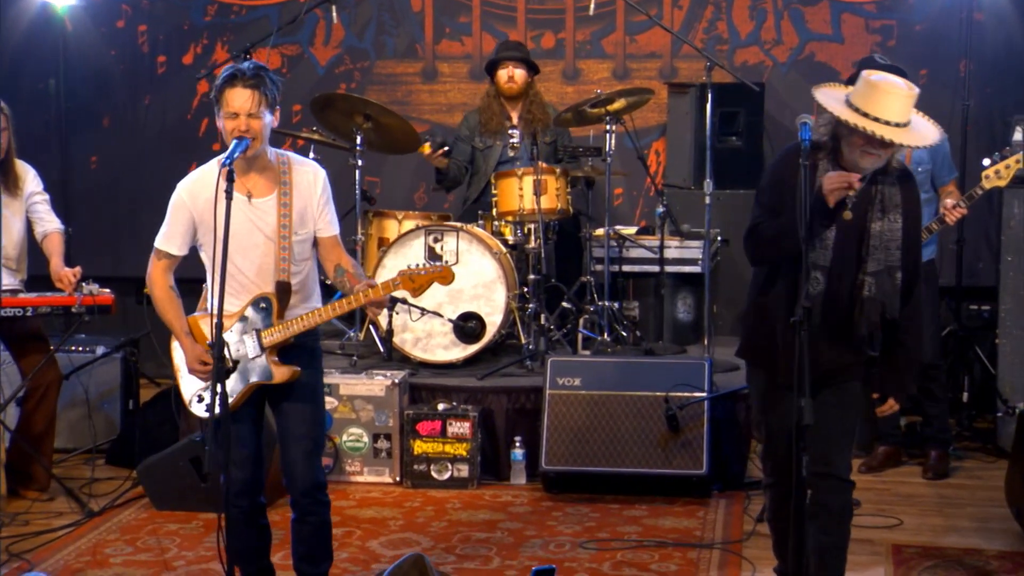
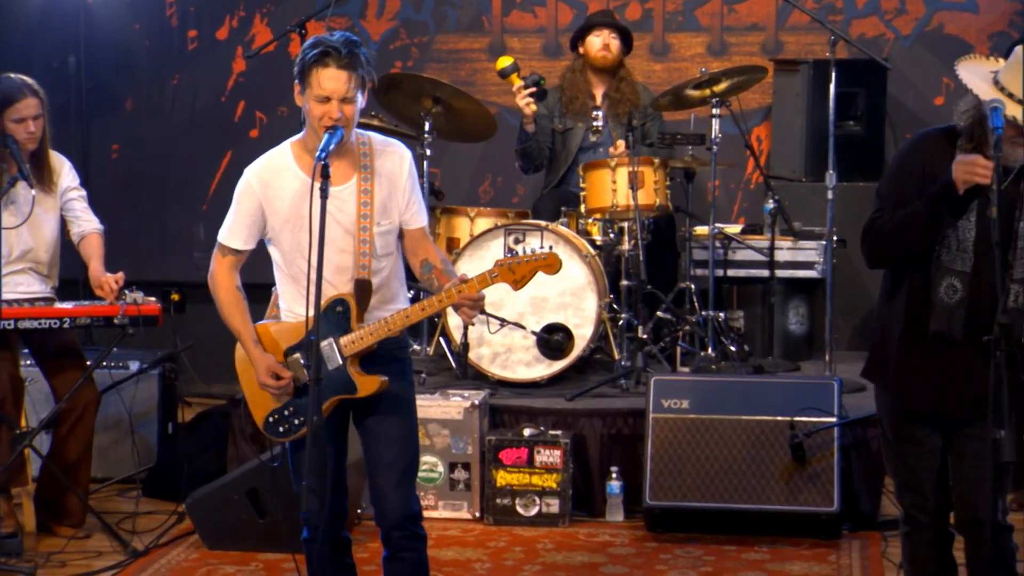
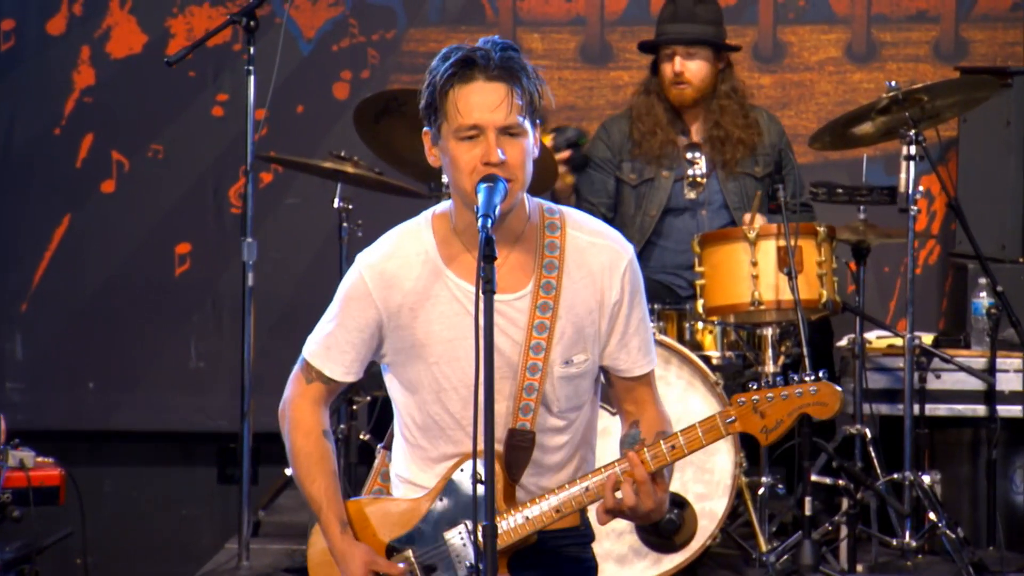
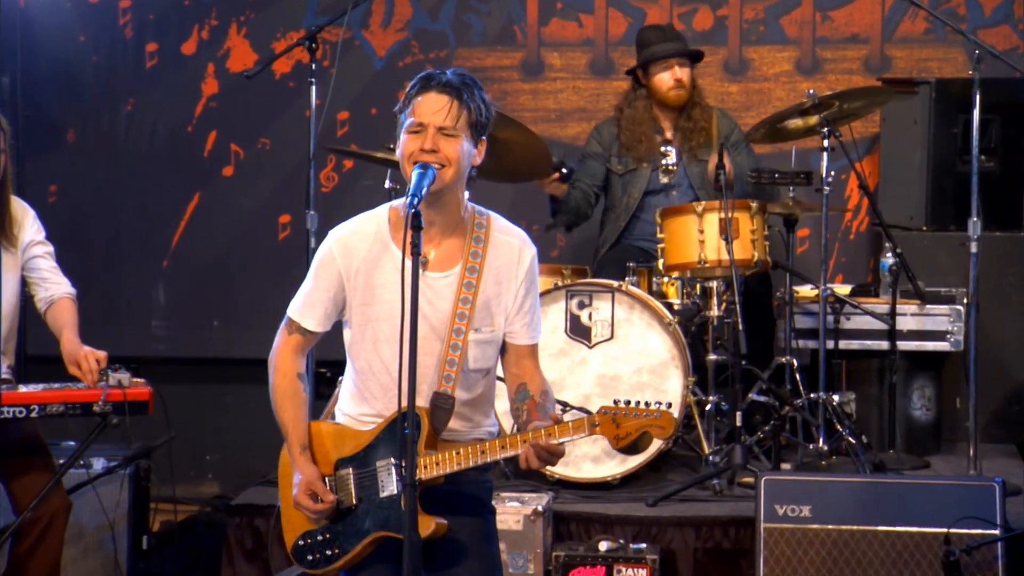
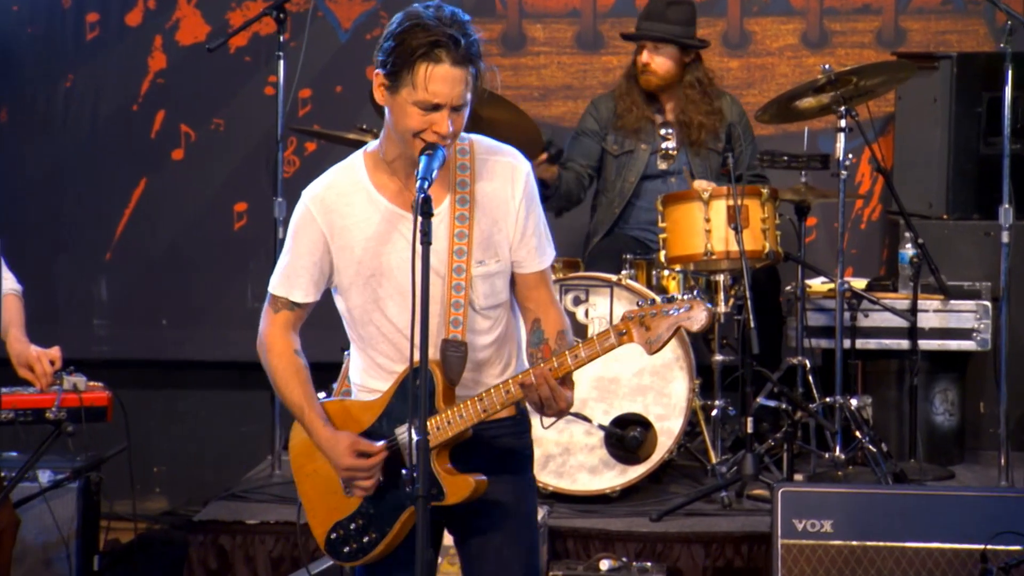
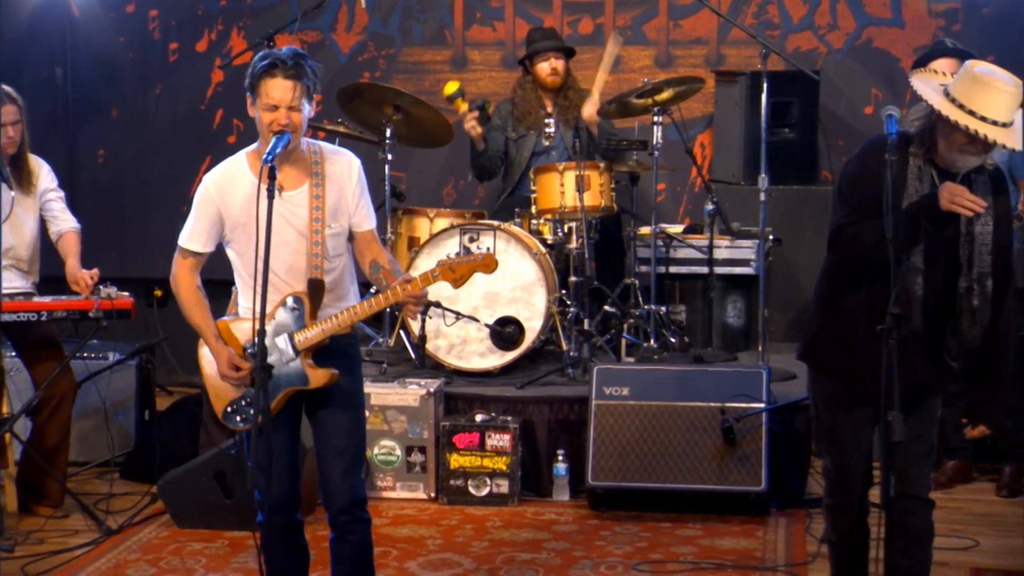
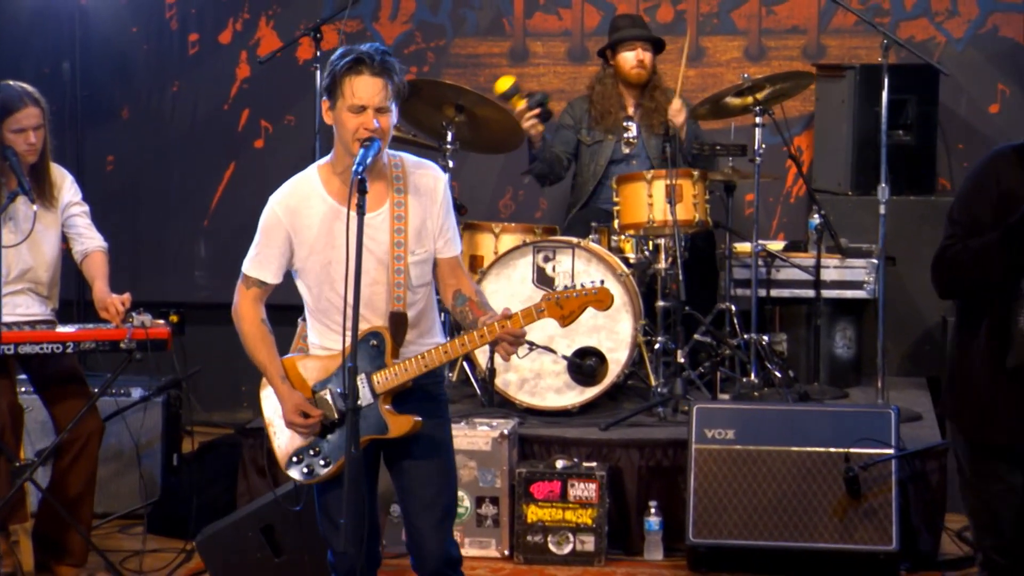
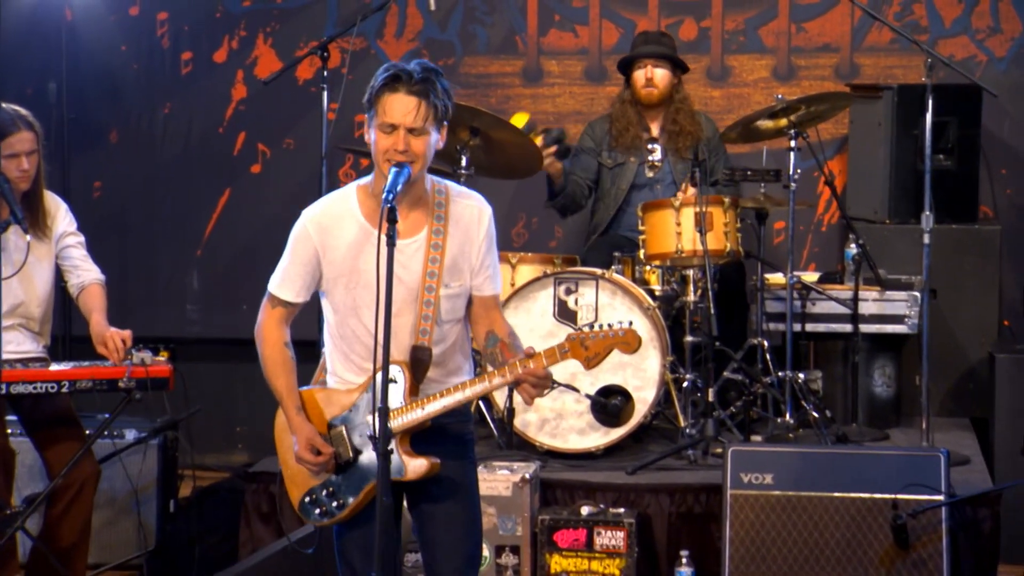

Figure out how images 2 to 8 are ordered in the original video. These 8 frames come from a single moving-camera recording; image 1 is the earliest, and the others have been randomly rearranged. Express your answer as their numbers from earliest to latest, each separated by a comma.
6, 2, 7, 8, 4, 5, 3
